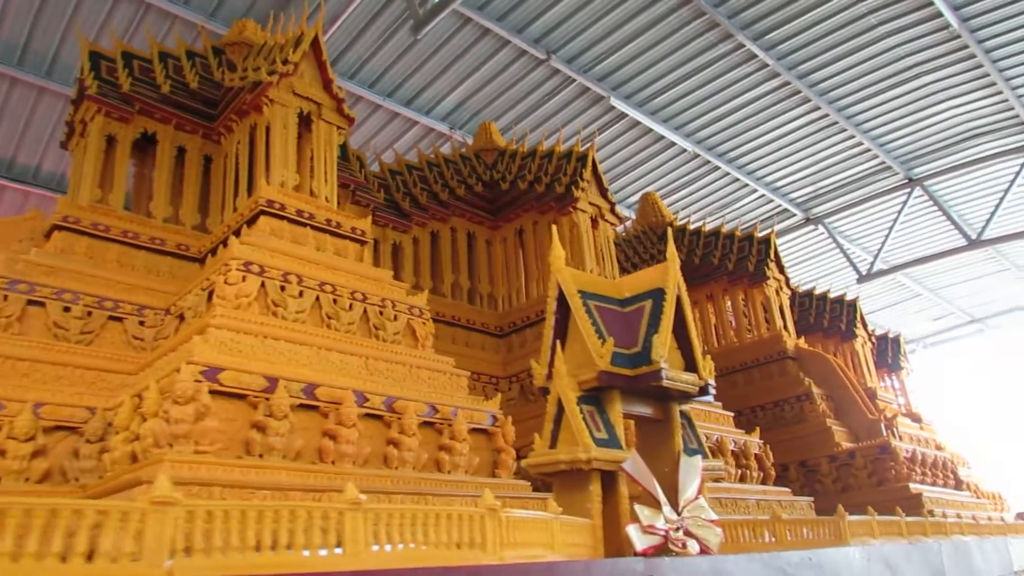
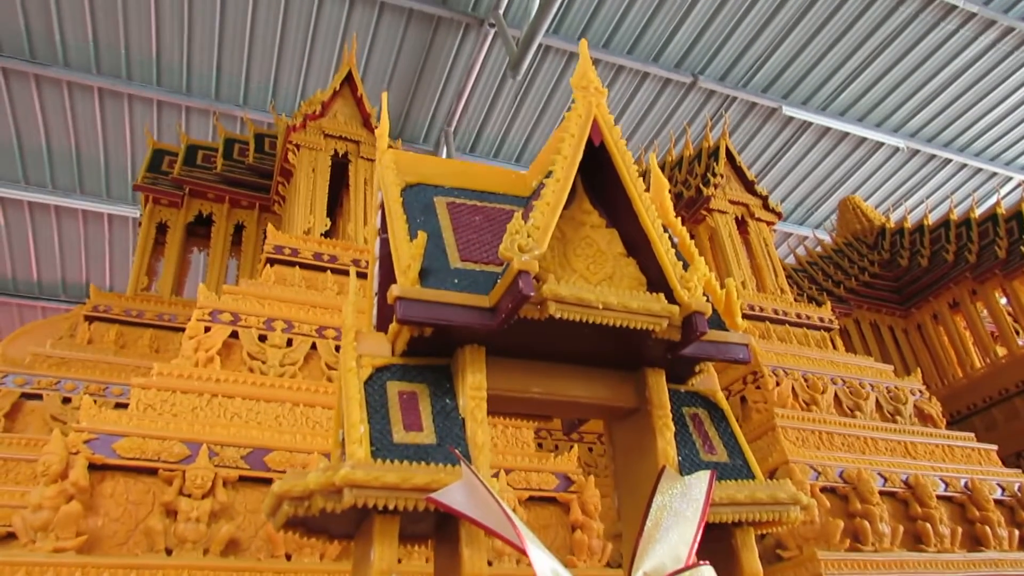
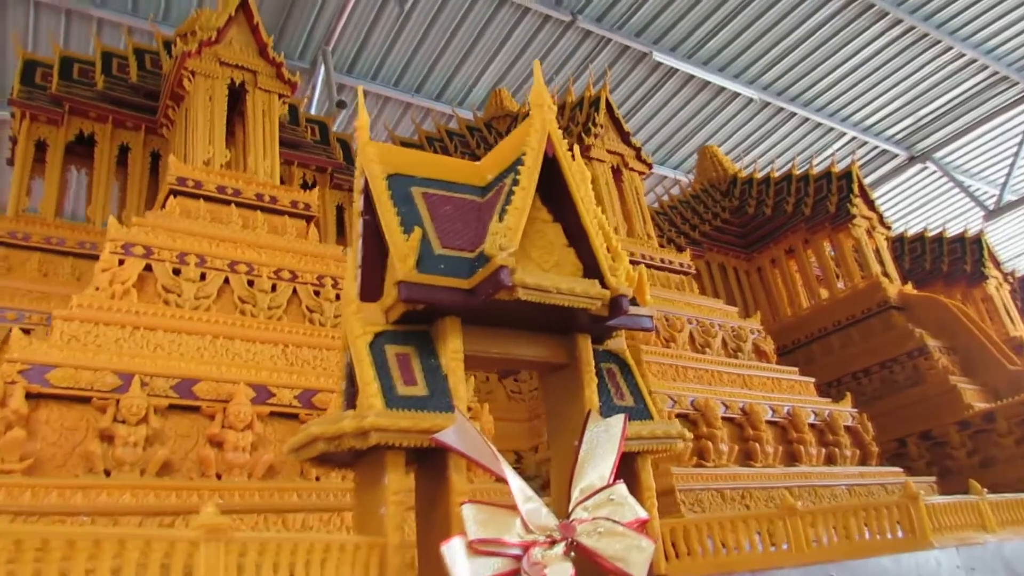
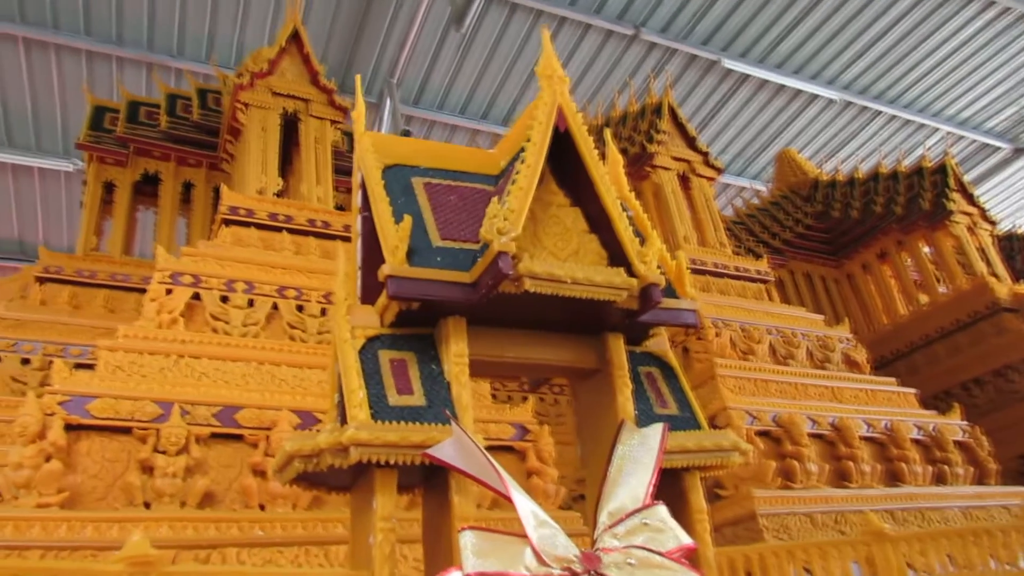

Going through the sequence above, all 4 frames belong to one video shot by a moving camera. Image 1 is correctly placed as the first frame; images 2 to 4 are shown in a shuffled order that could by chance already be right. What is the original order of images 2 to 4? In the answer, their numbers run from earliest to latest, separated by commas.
3, 4, 2
